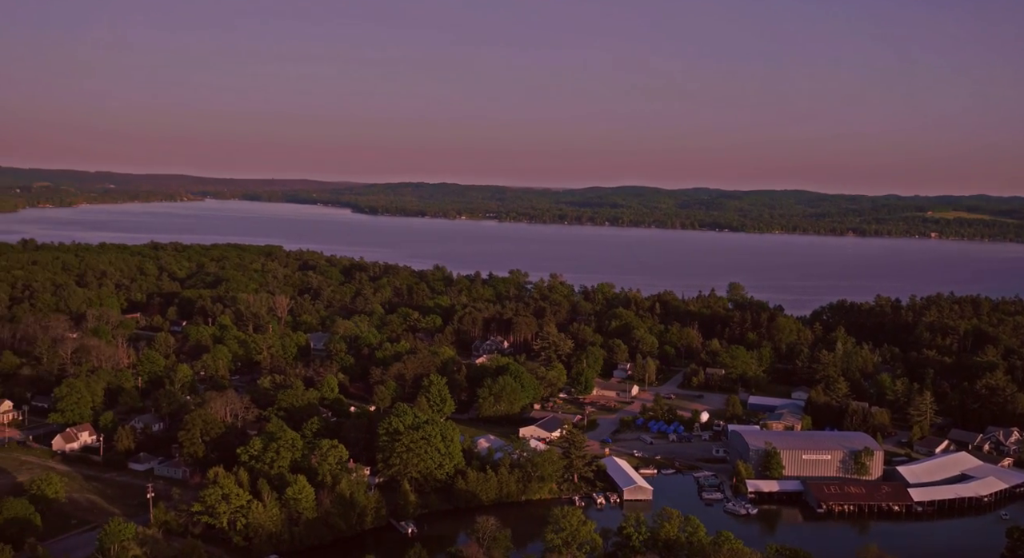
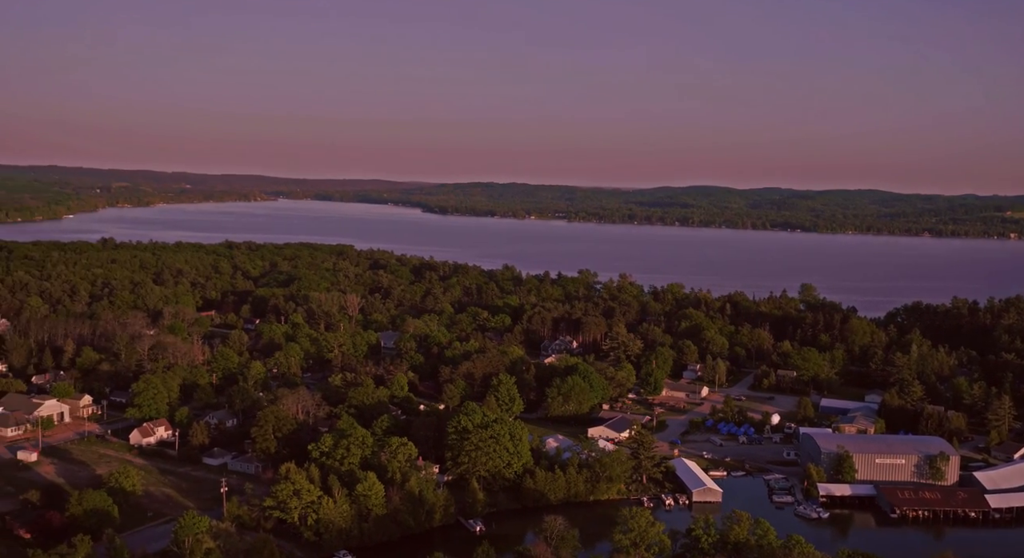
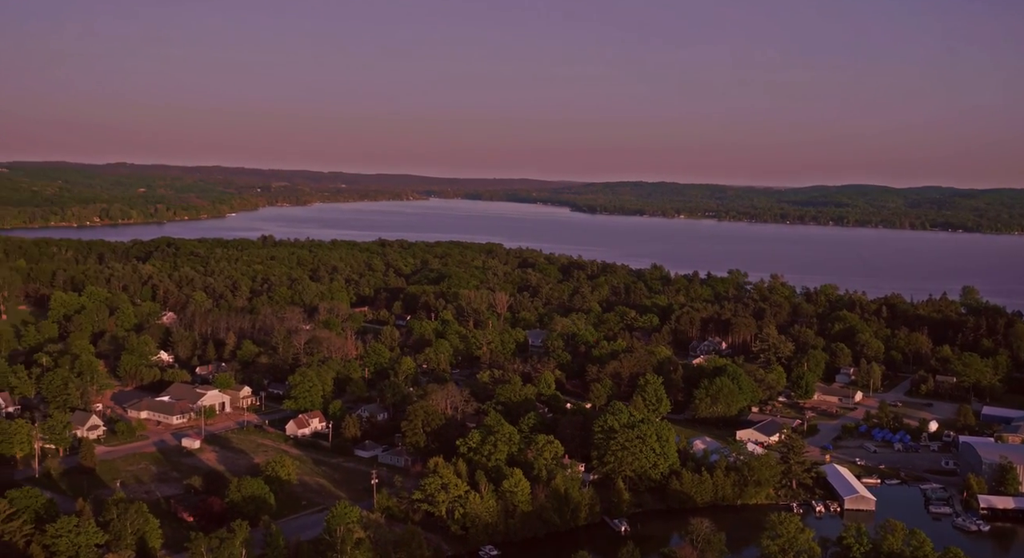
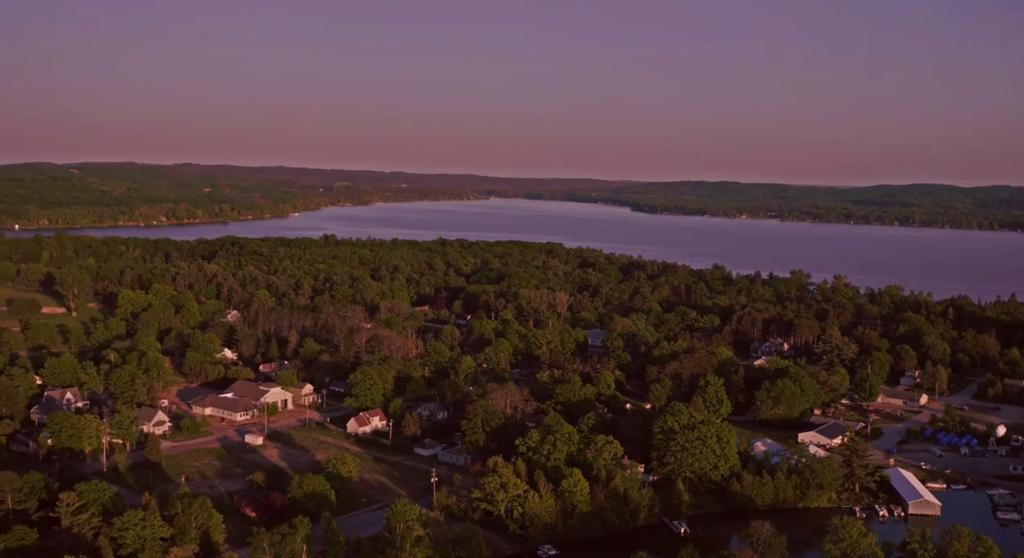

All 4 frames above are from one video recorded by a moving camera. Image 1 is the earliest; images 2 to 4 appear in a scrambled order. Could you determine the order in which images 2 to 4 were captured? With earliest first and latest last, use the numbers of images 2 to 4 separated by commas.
2, 3, 4
